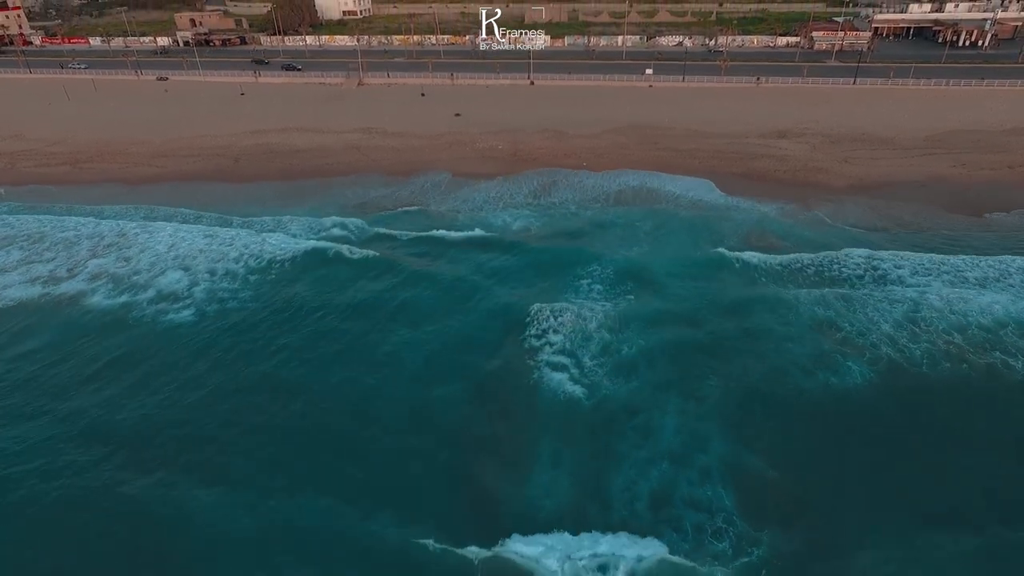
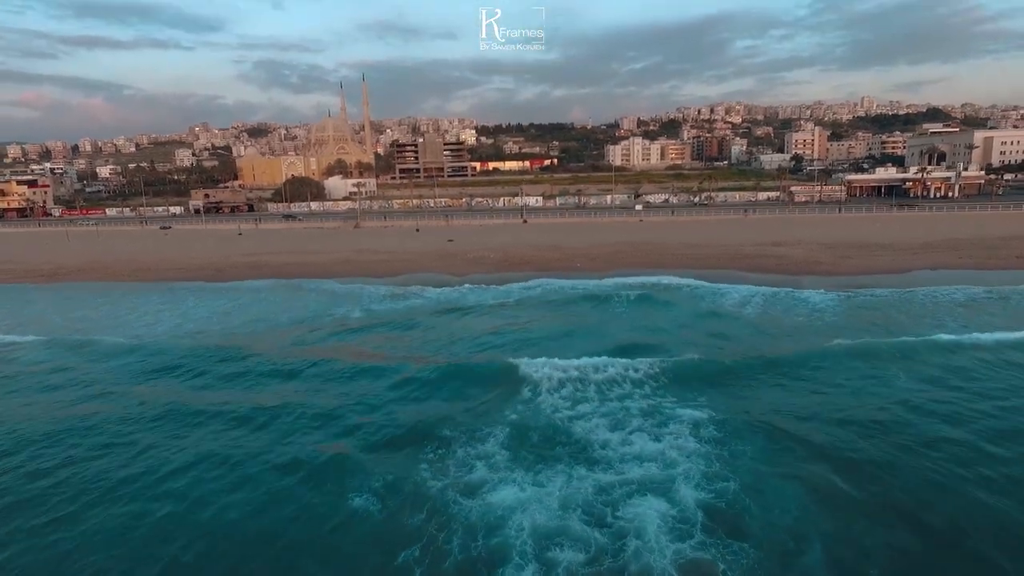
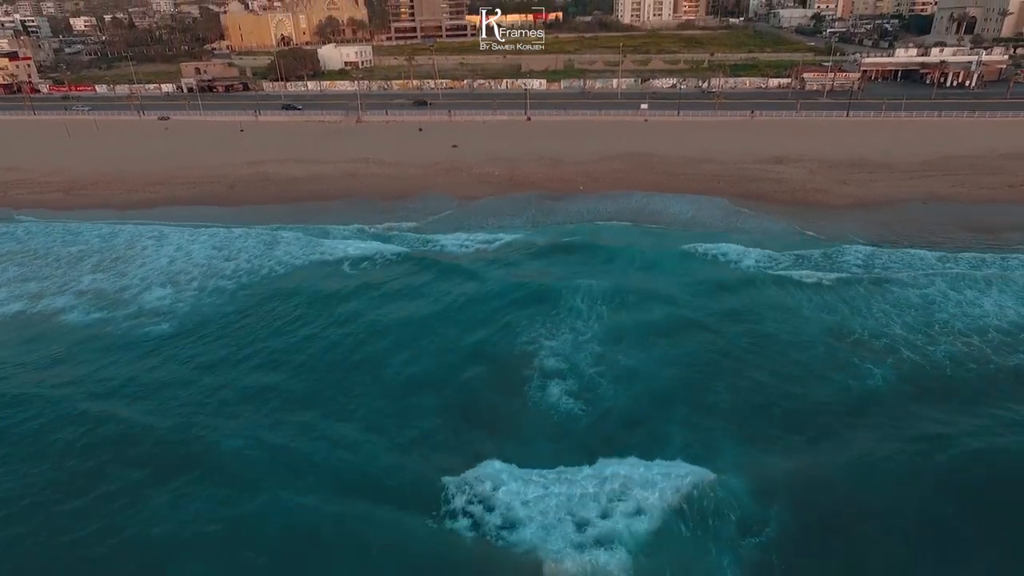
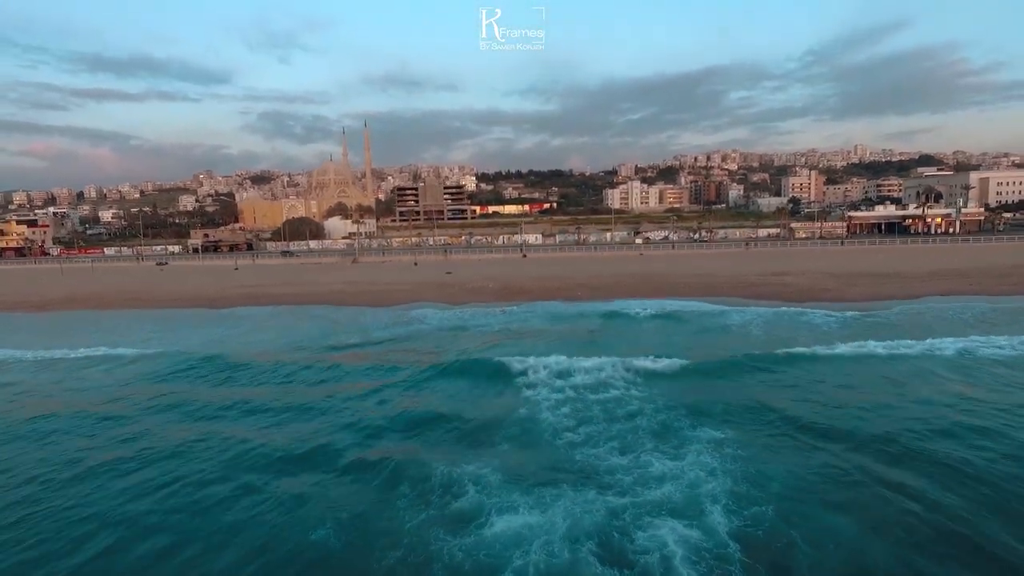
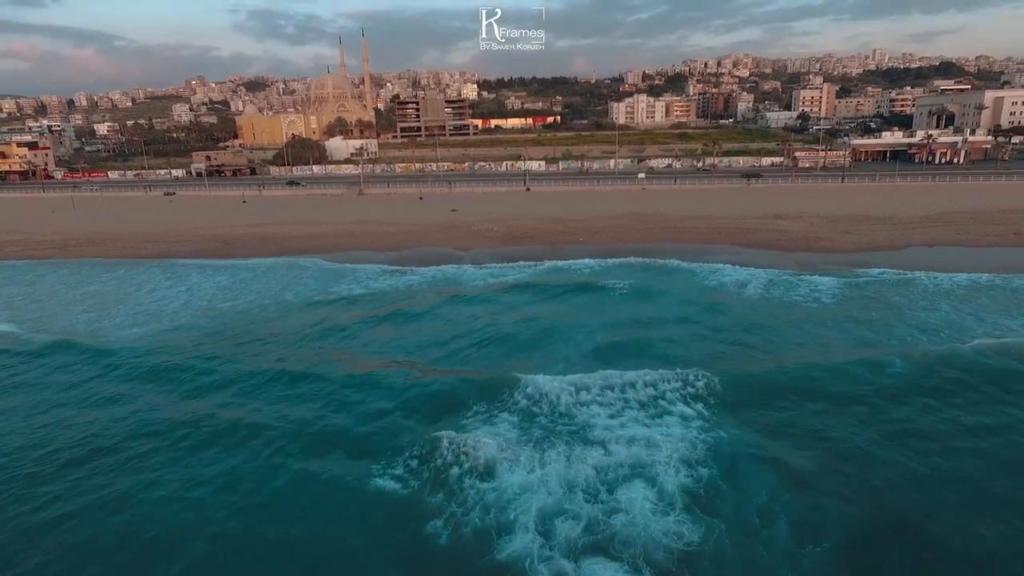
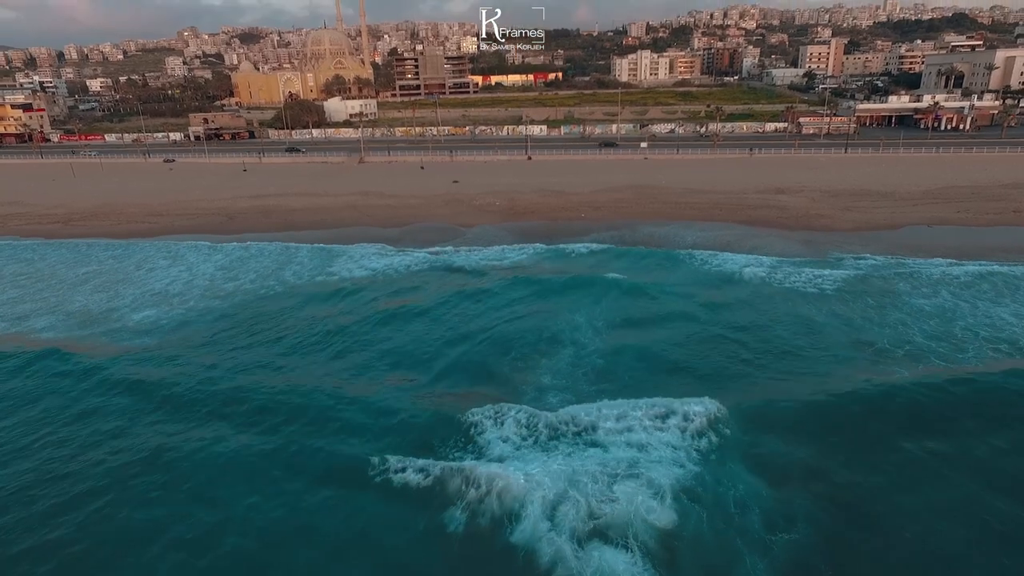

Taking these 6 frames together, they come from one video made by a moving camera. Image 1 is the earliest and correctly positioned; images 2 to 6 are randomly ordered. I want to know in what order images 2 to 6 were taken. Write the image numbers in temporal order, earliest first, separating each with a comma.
3, 6, 5, 2, 4
